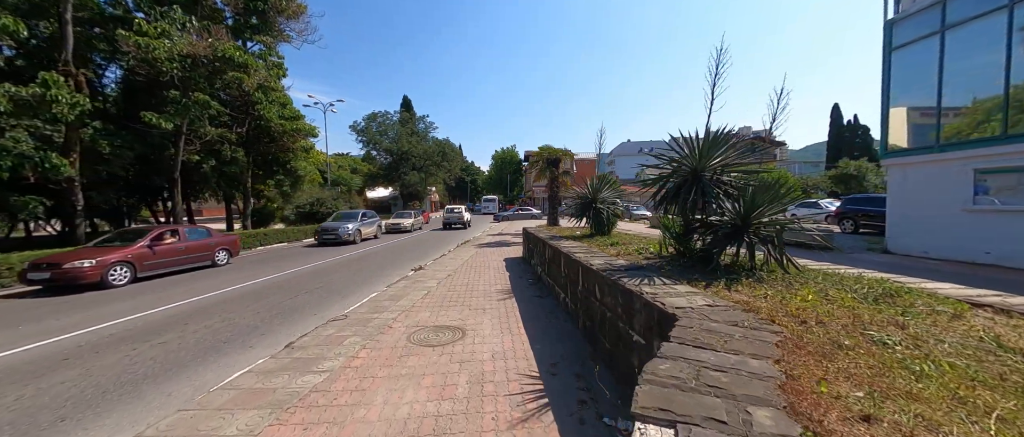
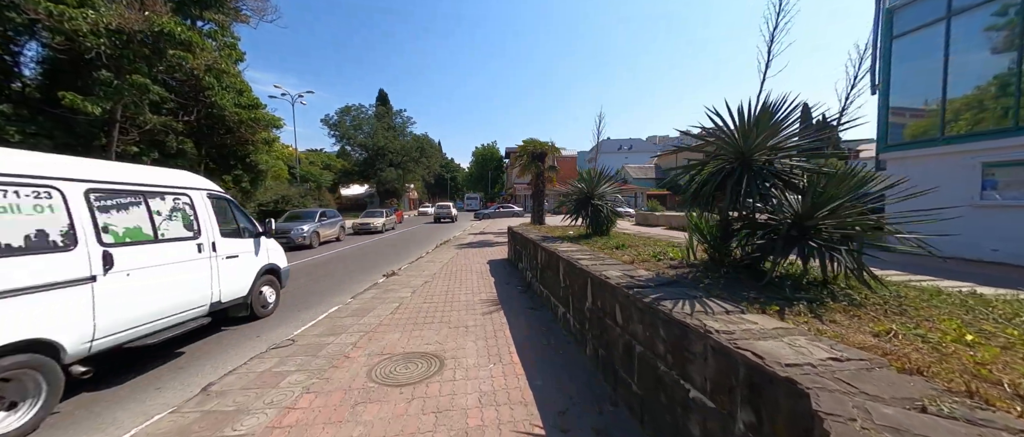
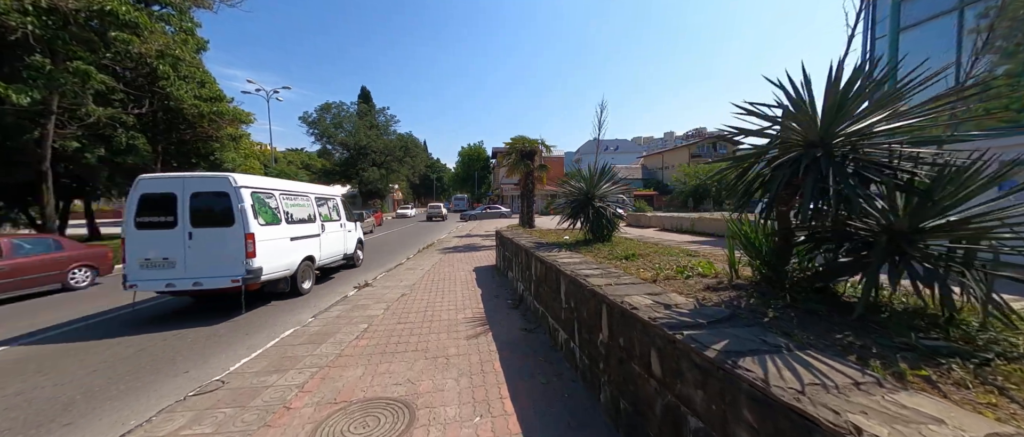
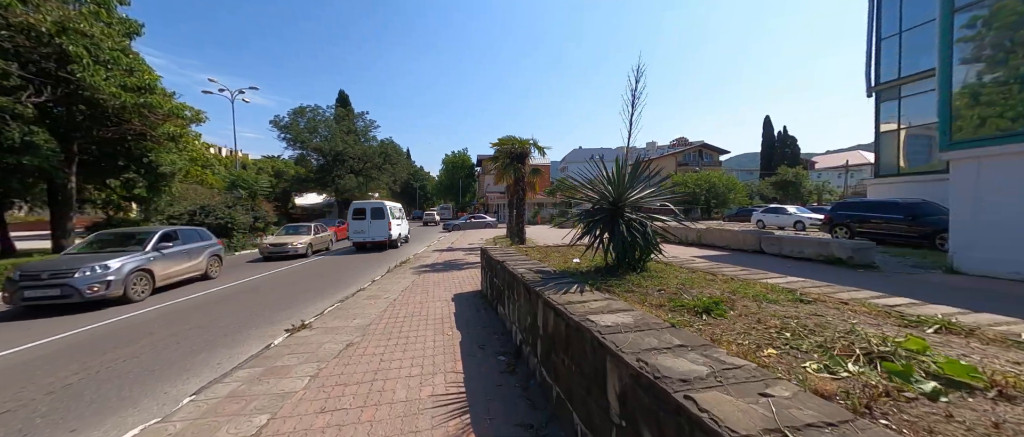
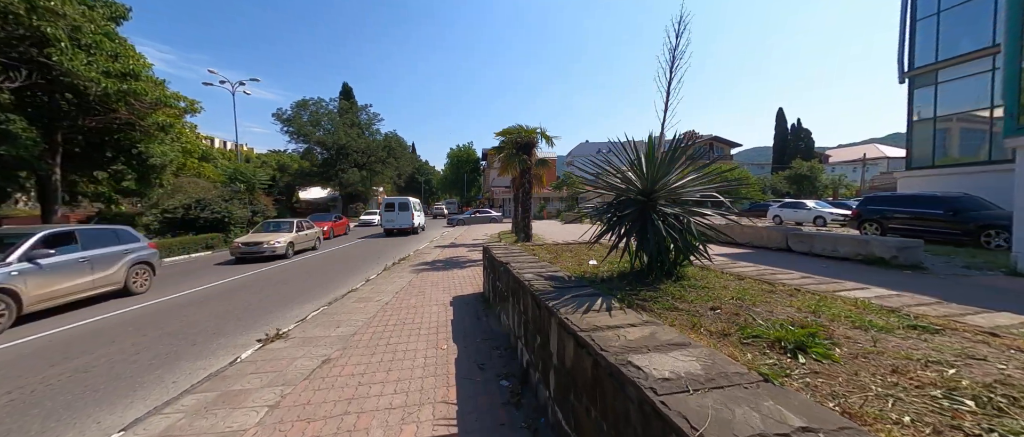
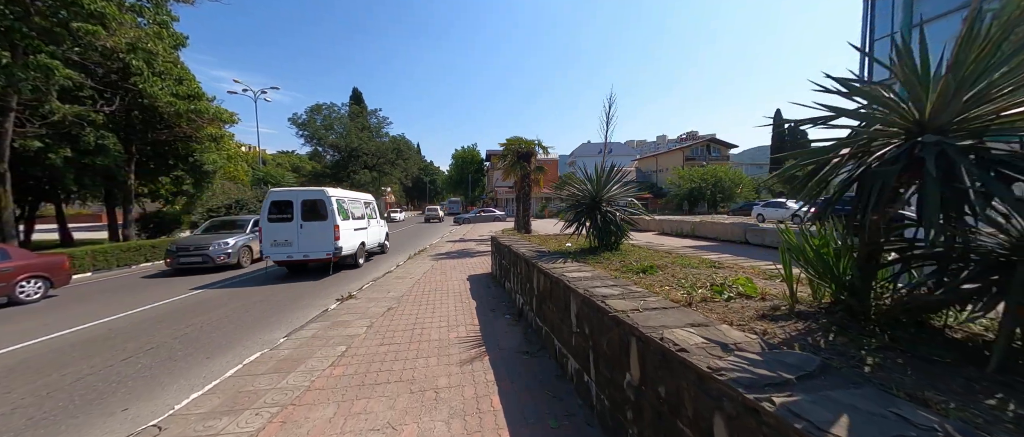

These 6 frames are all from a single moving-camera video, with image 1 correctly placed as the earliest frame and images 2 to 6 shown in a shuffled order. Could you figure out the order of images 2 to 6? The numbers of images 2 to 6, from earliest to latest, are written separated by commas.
2, 3, 6, 4, 5
